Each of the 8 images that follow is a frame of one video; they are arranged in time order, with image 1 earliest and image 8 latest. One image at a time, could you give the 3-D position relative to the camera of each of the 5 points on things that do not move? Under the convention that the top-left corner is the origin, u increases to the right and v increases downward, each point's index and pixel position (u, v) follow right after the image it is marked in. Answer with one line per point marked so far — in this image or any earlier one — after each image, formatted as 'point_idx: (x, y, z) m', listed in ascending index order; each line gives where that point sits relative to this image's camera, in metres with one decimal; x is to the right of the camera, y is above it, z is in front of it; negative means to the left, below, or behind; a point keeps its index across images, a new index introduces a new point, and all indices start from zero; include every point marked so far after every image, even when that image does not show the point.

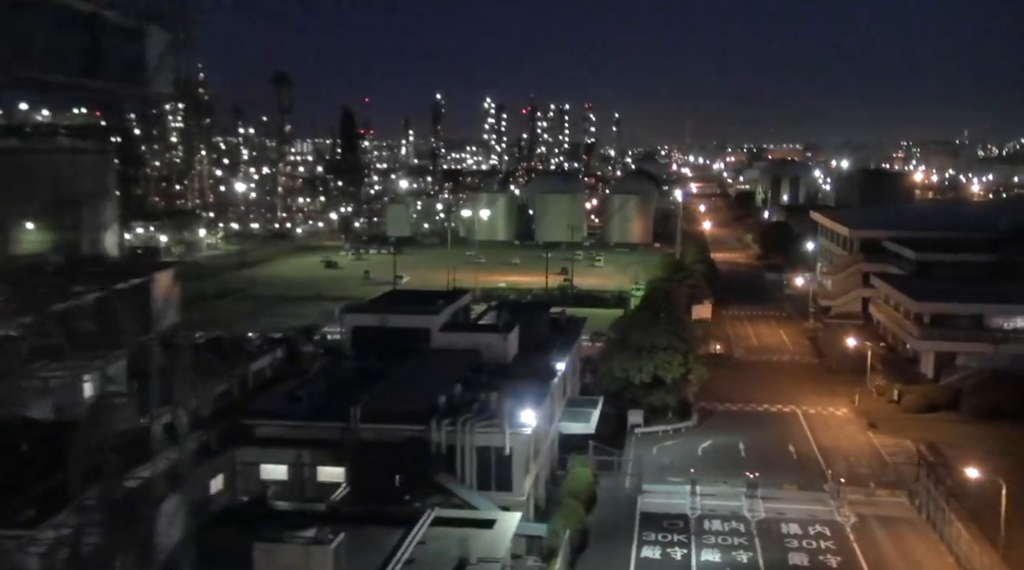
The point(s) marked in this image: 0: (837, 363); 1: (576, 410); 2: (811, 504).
0: (+6.0, -1.4, +17.2) m
1: (+0.8, -1.6, +11.5) m
2: (+3.2, -2.3, +9.8) m
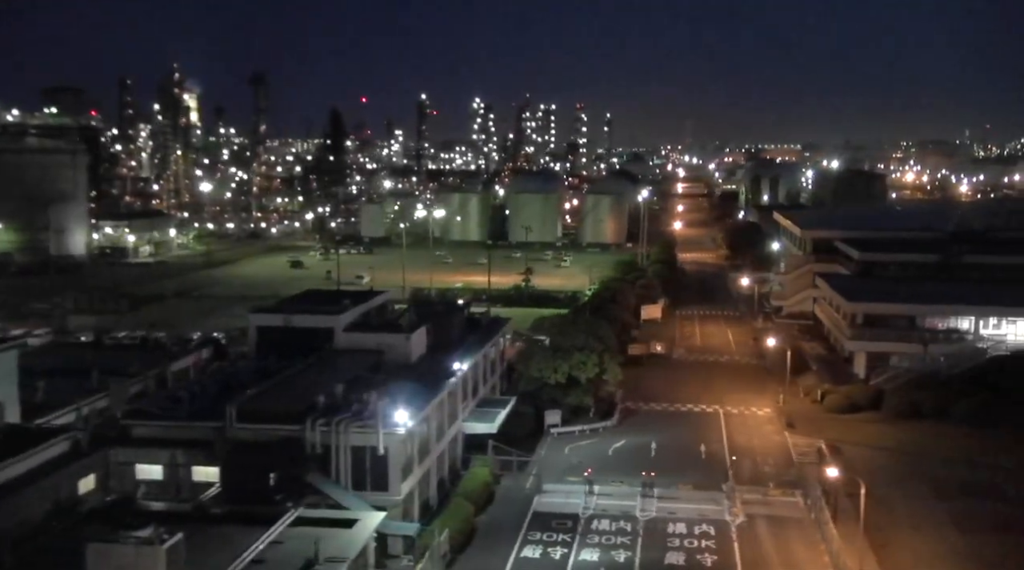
0: (+4.8, -1.5, +17.3) m
1: (-0.3, -1.6, +11.5) m
2: (+2.0, -2.3, +9.9) m
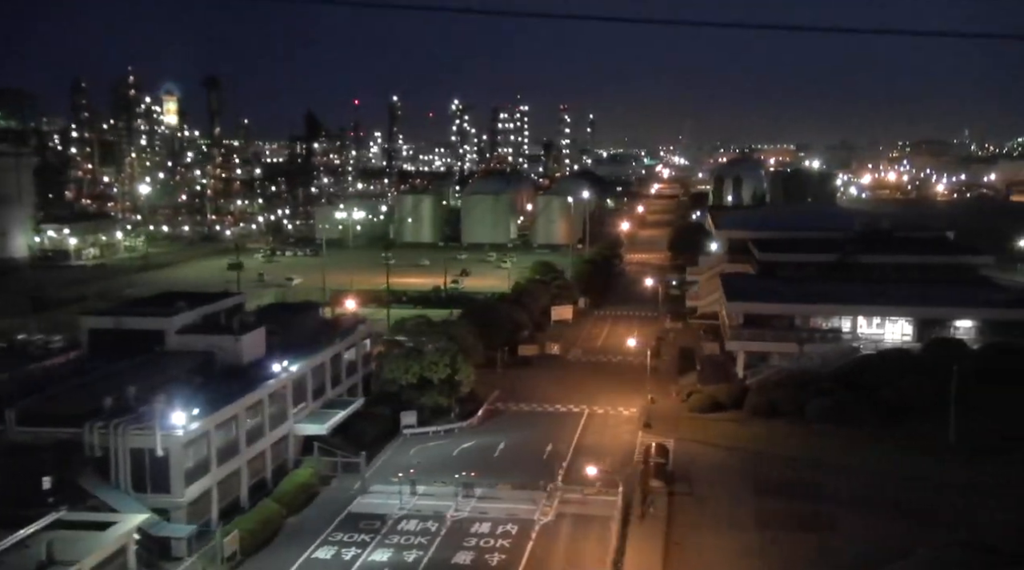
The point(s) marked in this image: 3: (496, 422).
0: (+2.8, -1.5, +17.4) m
1: (-2.3, -1.6, +11.6) m
2: (+0.1, -2.3, +9.9) m
3: (-0.2, -2.0, +13.5) m
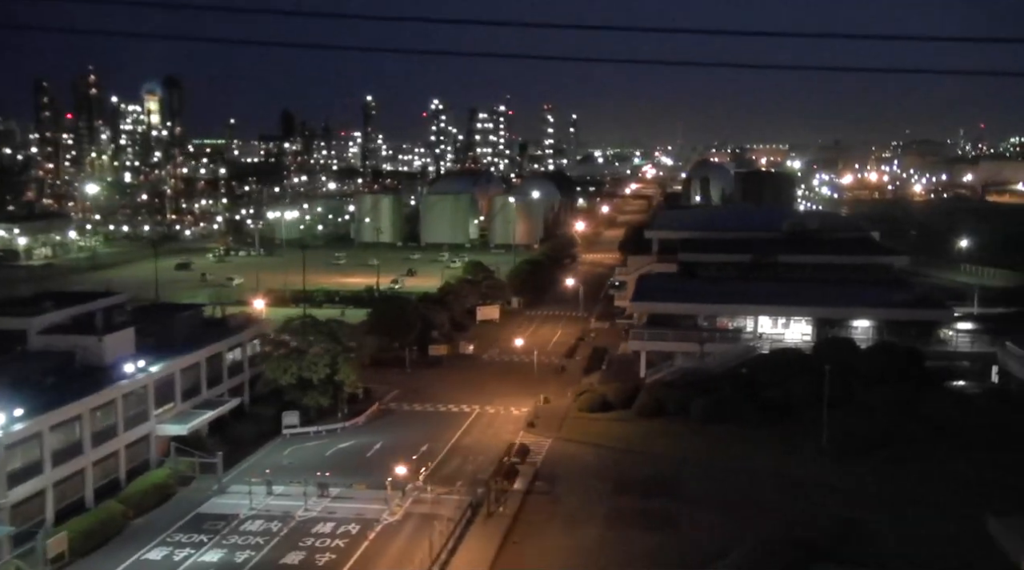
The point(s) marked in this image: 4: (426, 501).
0: (+1.1, -1.5, +17.4) m
1: (-3.9, -1.6, +11.5) m
2: (-1.5, -2.3, +9.9) m
3: (-1.9, -2.0, +13.5) m
4: (-0.9, -2.3, +10.0) m
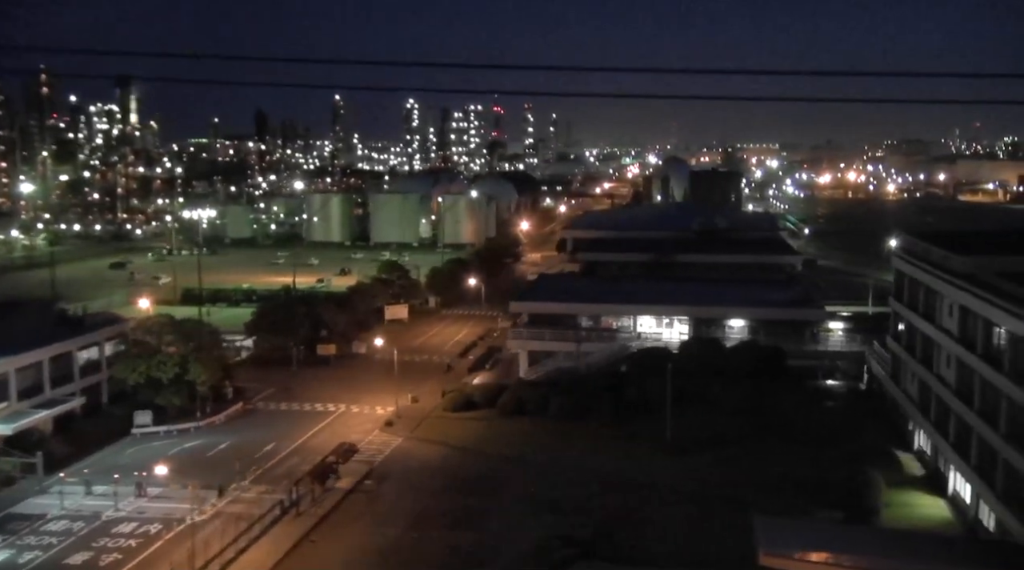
0: (-1.0, -1.4, +17.4) m
1: (-5.9, -1.6, +11.5) m
2: (-3.5, -2.3, +9.9) m
3: (-3.9, -2.0, +13.5) m
4: (-2.9, -2.3, +10.0) m
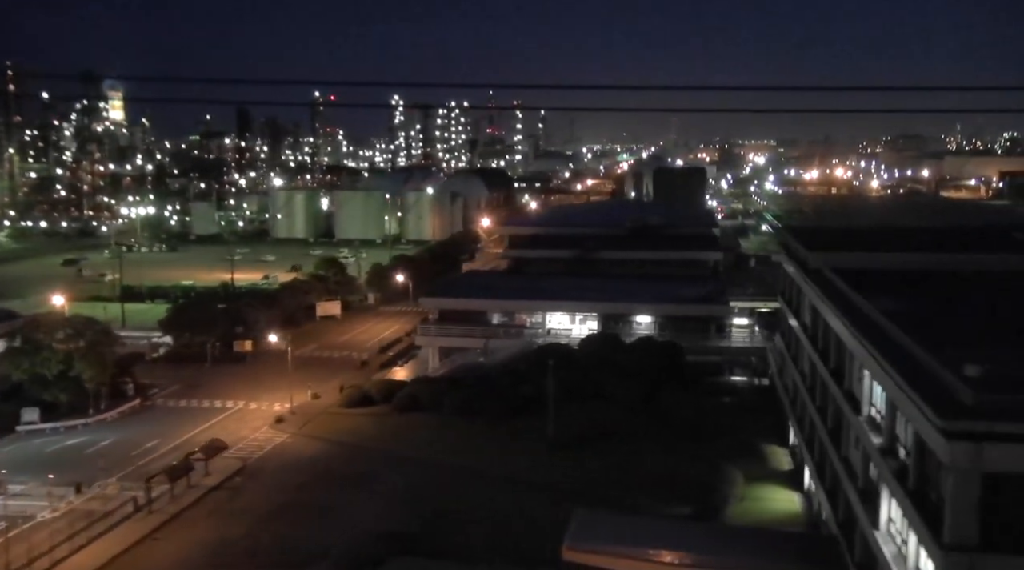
0: (-2.6, -1.4, +17.4) m
1: (-7.5, -1.5, +11.4) m
2: (-5.0, -2.3, +9.9) m
3: (-5.5, -1.9, +13.5) m
4: (-4.4, -2.3, +10.0) m
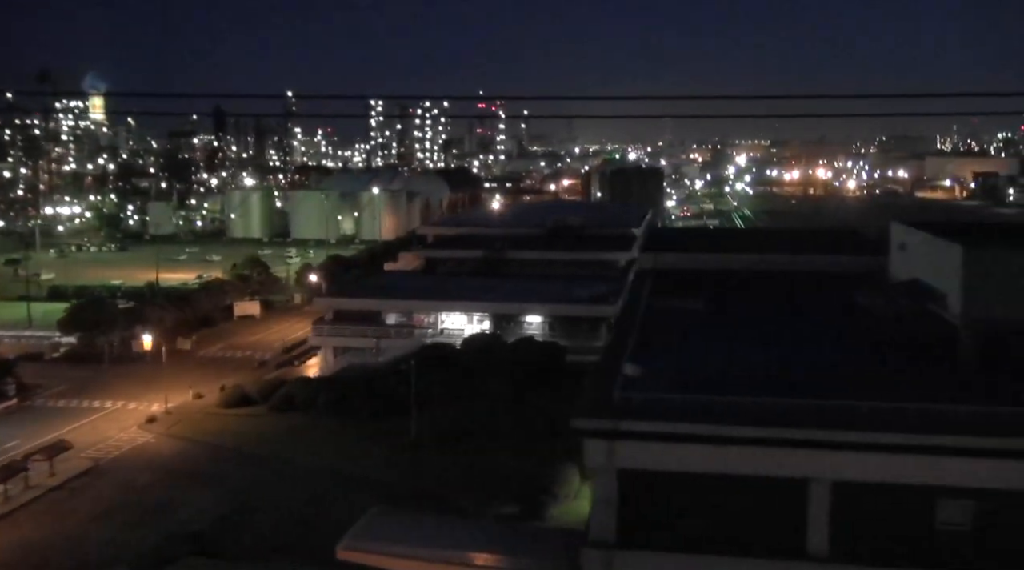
0: (-4.4, -1.4, +17.4) m
1: (-9.2, -1.5, +11.4) m
2: (-6.8, -2.3, +9.8) m
3: (-7.3, -1.9, +13.4) m
4: (-6.2, -2.3, +9.9) m
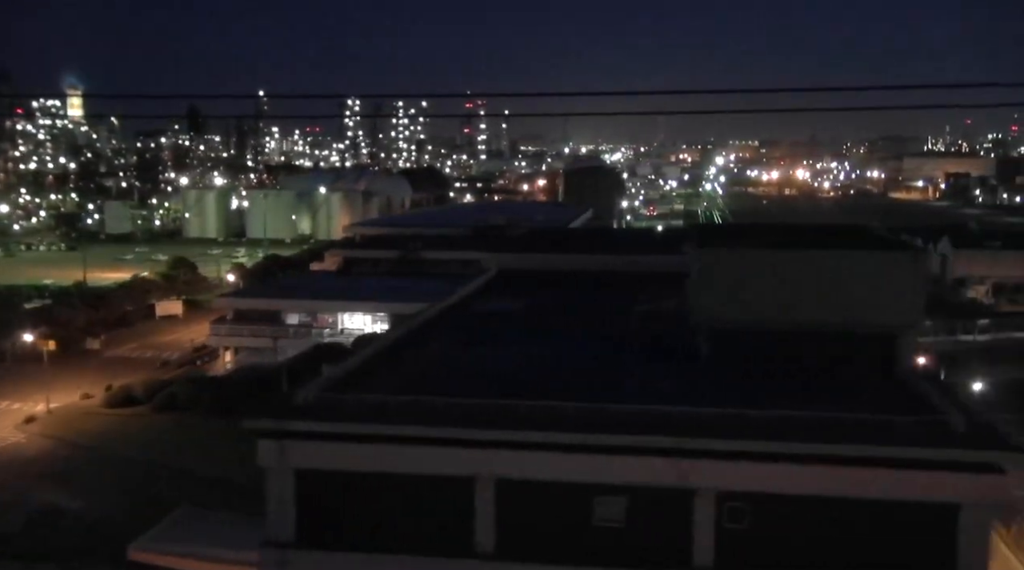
0: (-6.2, -1.4, +17.3) m
1: (-10.9, -1.5, +11.2) m
2: (-8.4, -2.3, +9.8) m
3: (-8.9, -1.9, +13.3) m
4: (-7.8, -2.3, +9.8) m
